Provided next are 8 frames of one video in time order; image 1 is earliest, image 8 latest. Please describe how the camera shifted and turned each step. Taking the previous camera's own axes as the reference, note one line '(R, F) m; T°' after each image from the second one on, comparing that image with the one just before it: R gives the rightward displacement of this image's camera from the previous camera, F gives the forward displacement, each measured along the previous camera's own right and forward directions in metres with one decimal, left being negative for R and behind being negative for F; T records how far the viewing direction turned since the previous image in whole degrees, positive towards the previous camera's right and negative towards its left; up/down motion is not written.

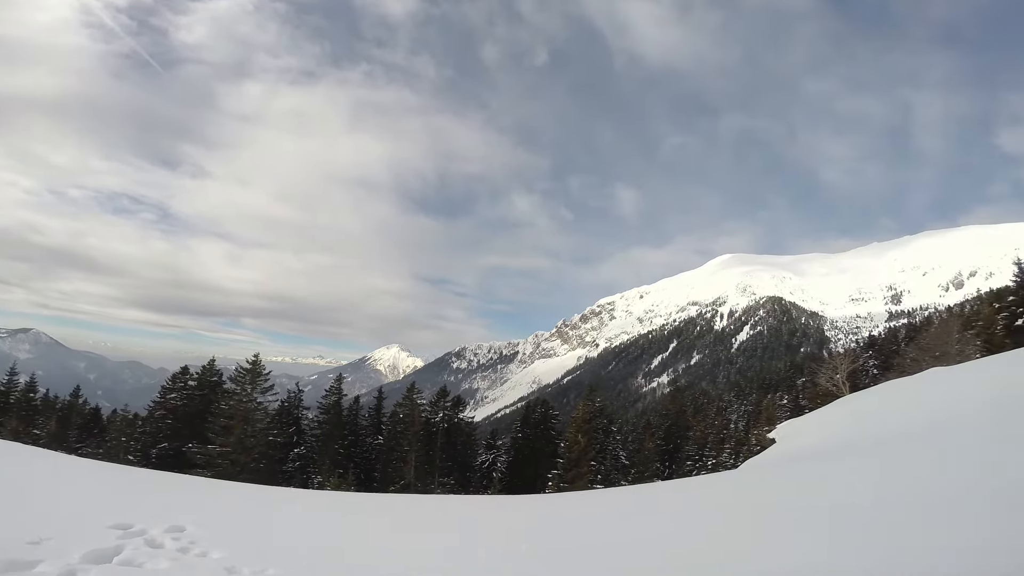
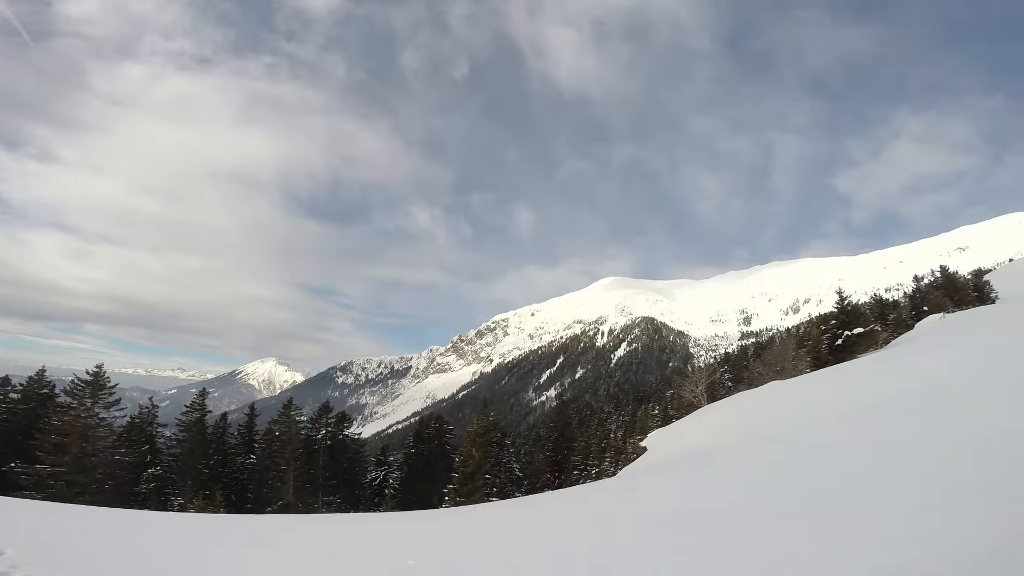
(-1.1, -1.6) m; +12°
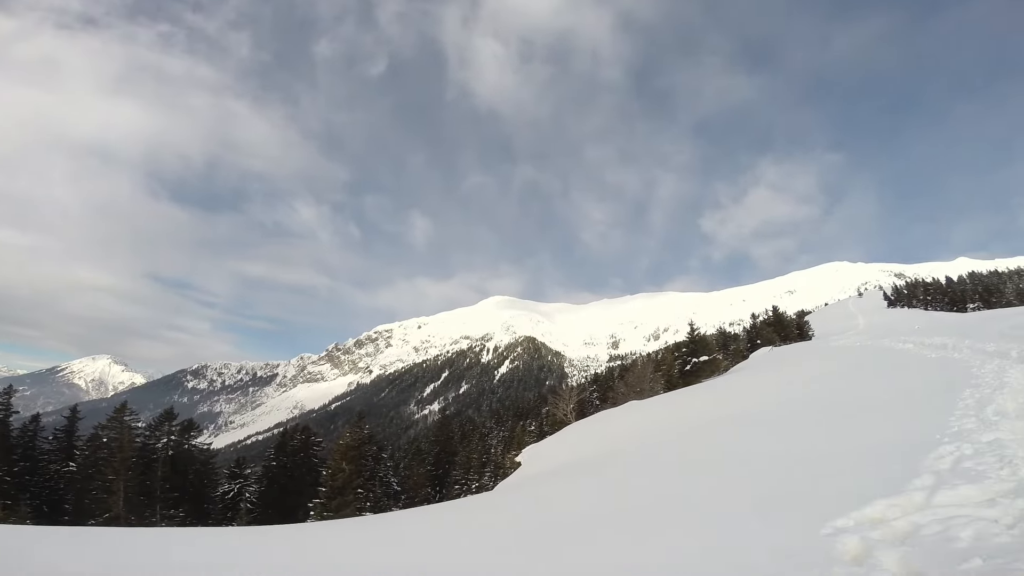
(-0.9, -0.6) m; +13°
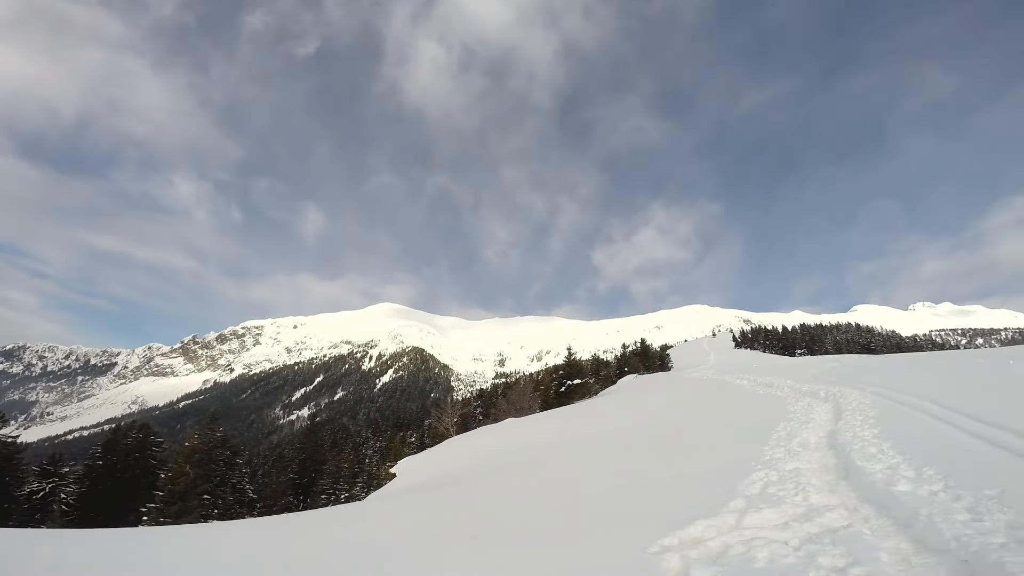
(+0.1, 0.0) m; +12°
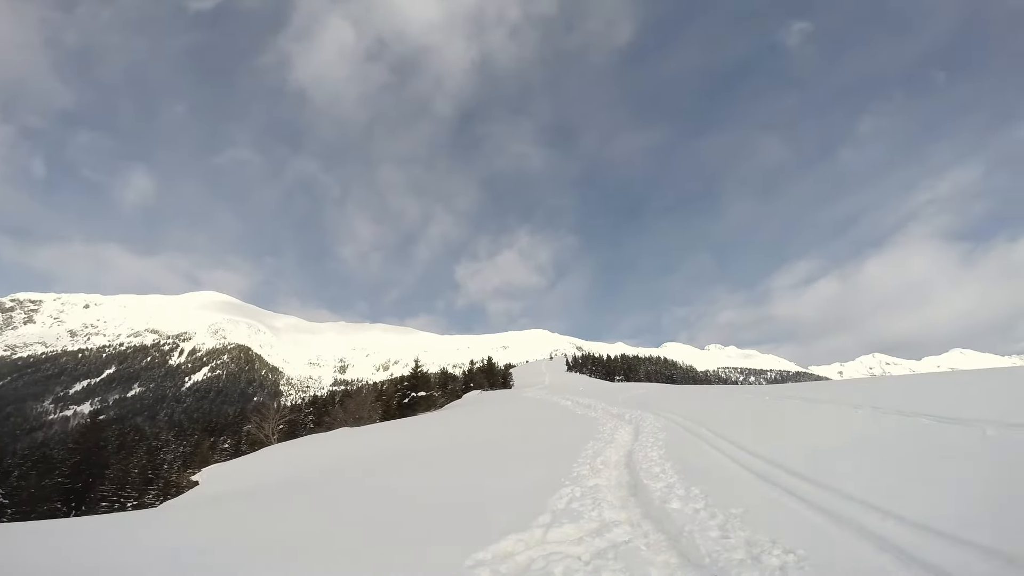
(+0.2, +0.1) m; +16°
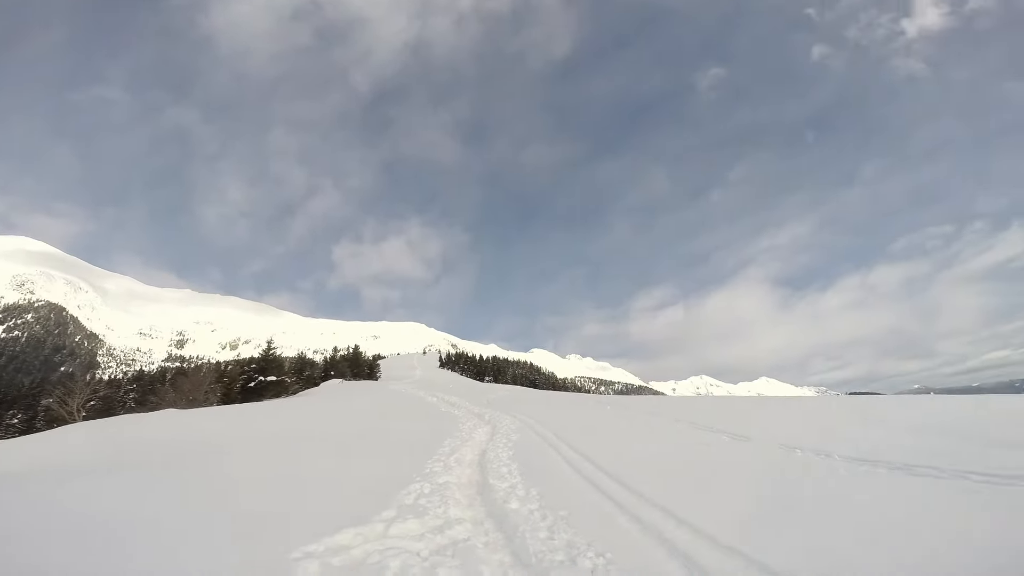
(0.0, 0.0) m; +13°
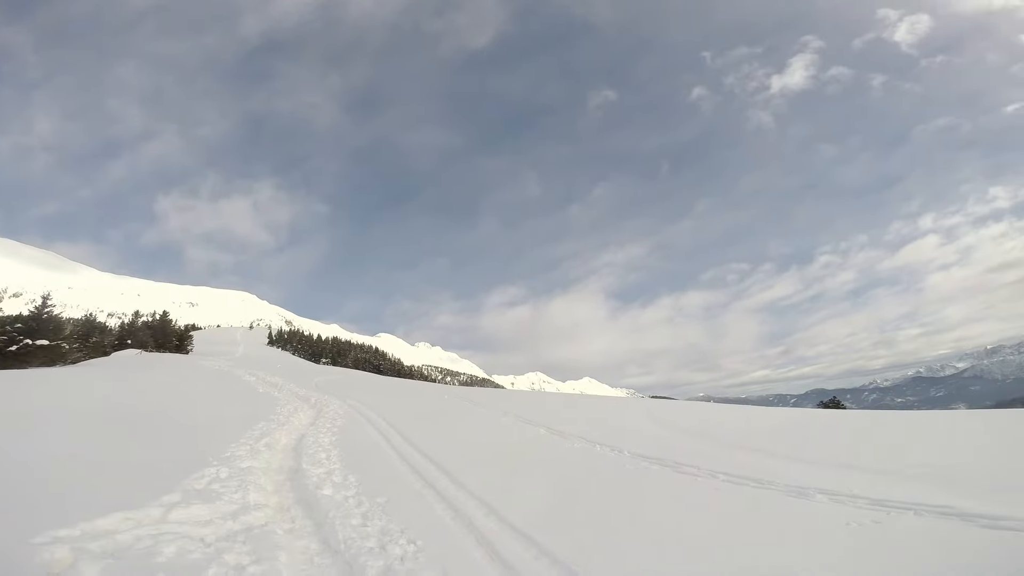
(+0.1, -0.1) m; +16°
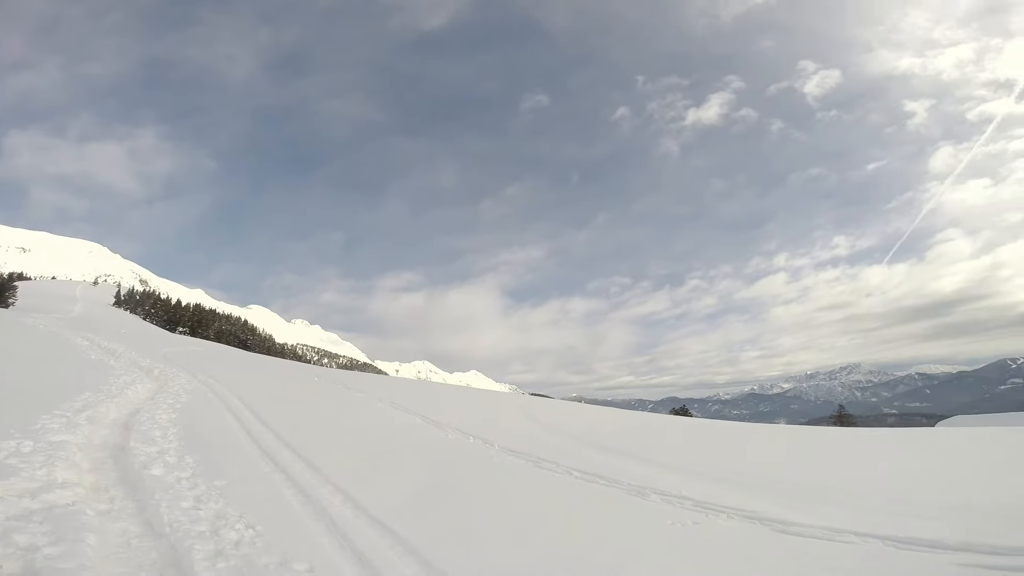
(+0.1, -0.1) m; +11°
